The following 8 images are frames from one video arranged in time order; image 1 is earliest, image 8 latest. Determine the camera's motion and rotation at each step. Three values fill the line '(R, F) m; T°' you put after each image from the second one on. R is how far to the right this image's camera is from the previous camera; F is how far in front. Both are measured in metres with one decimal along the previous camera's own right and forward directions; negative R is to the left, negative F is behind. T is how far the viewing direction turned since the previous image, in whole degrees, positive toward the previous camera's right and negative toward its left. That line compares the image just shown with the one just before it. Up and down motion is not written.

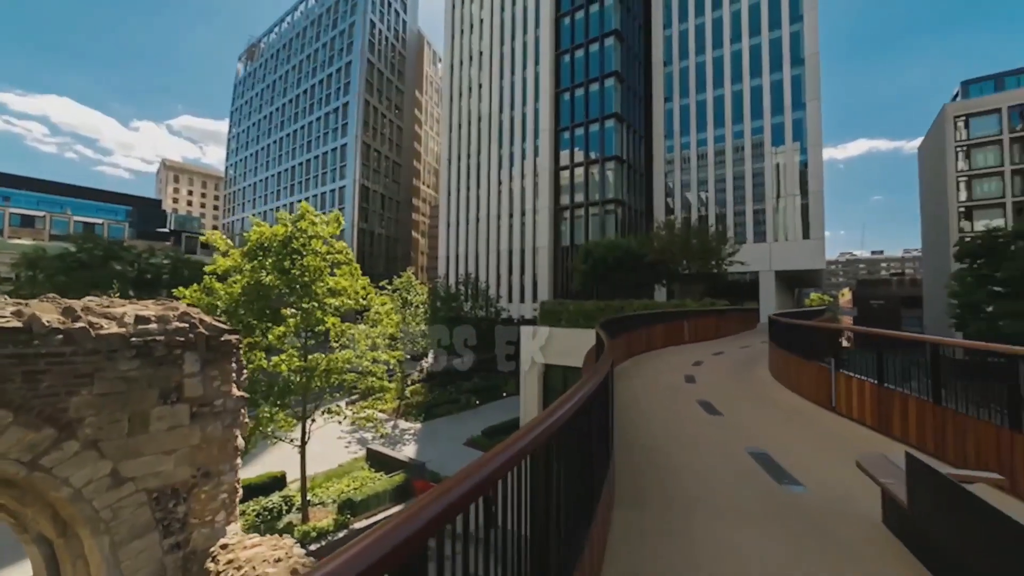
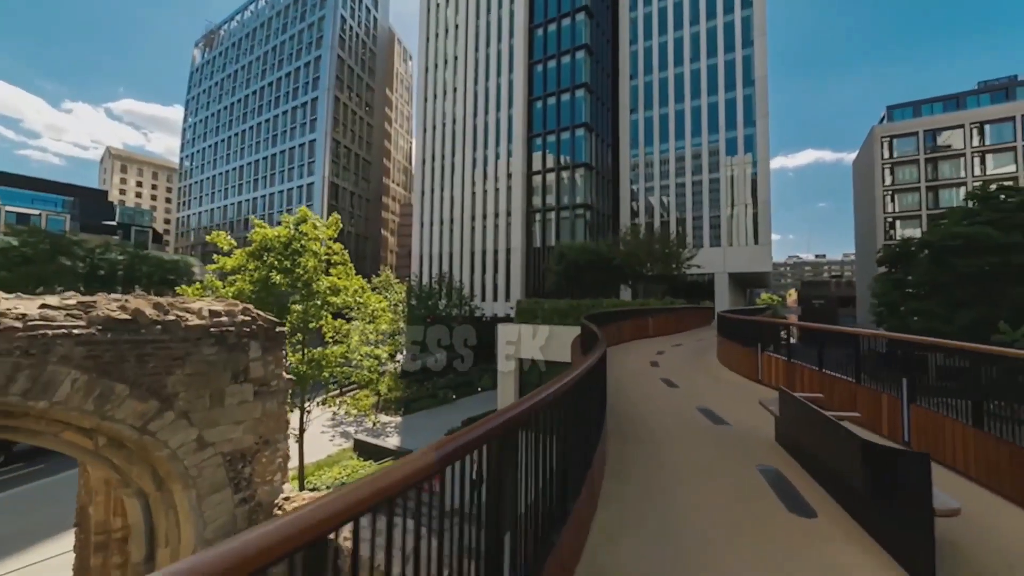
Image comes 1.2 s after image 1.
(-0.7, -1.5) m; +5°
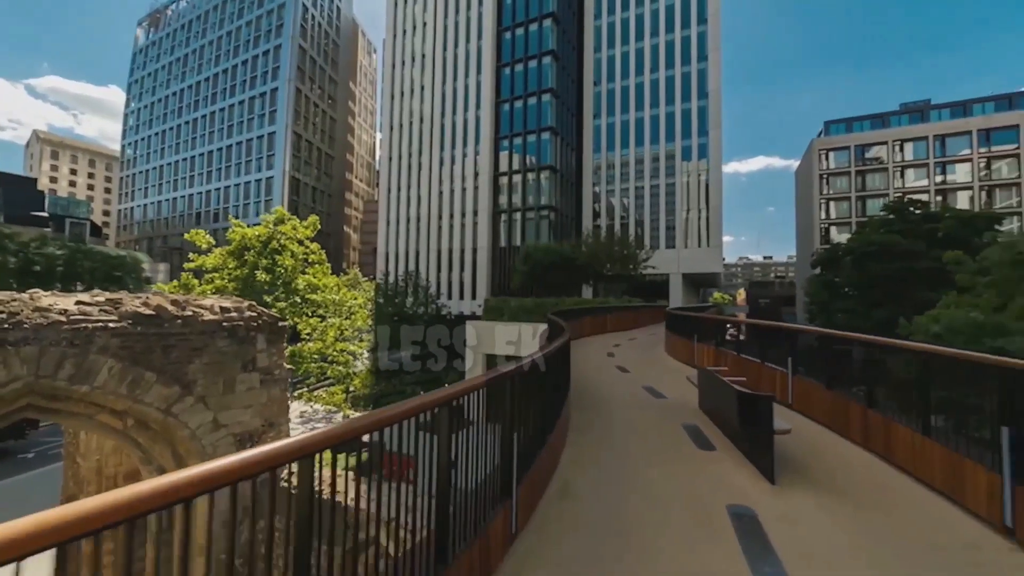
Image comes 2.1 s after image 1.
(-0.3, -1.2) m; +5°
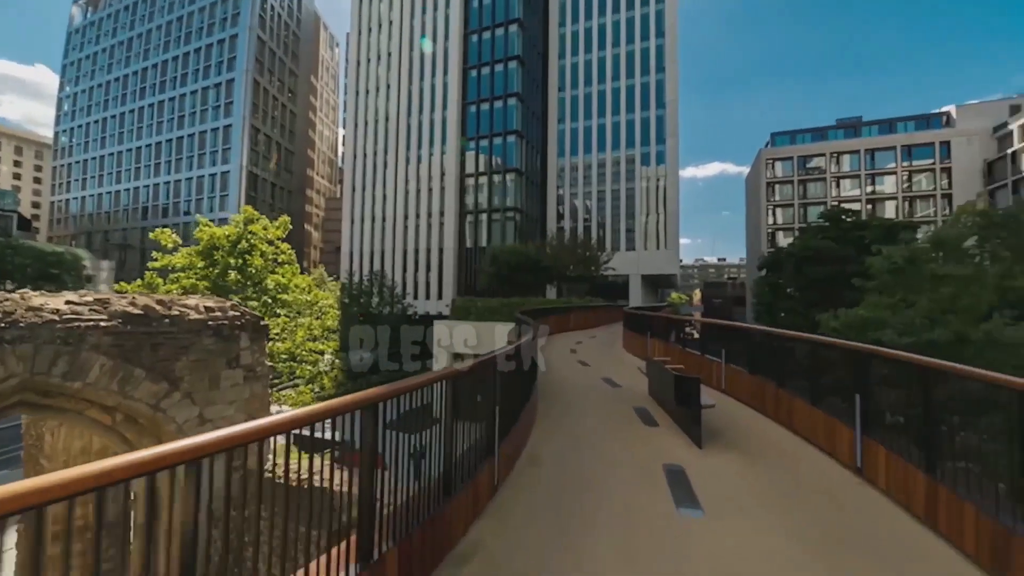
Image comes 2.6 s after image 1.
(-0.2, -0.8) m; +5°
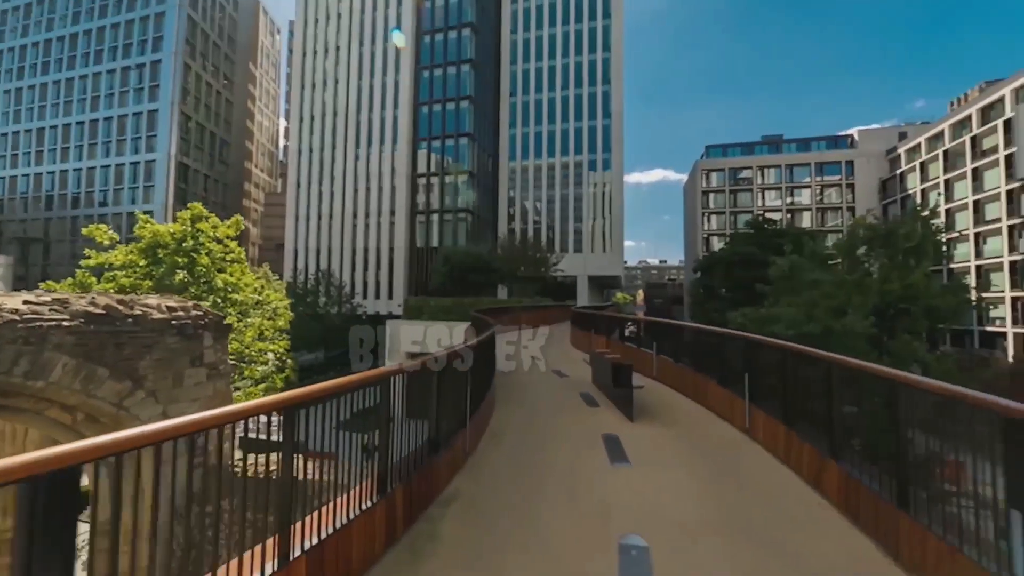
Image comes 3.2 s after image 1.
(-0.2, -0.8) m; +7°
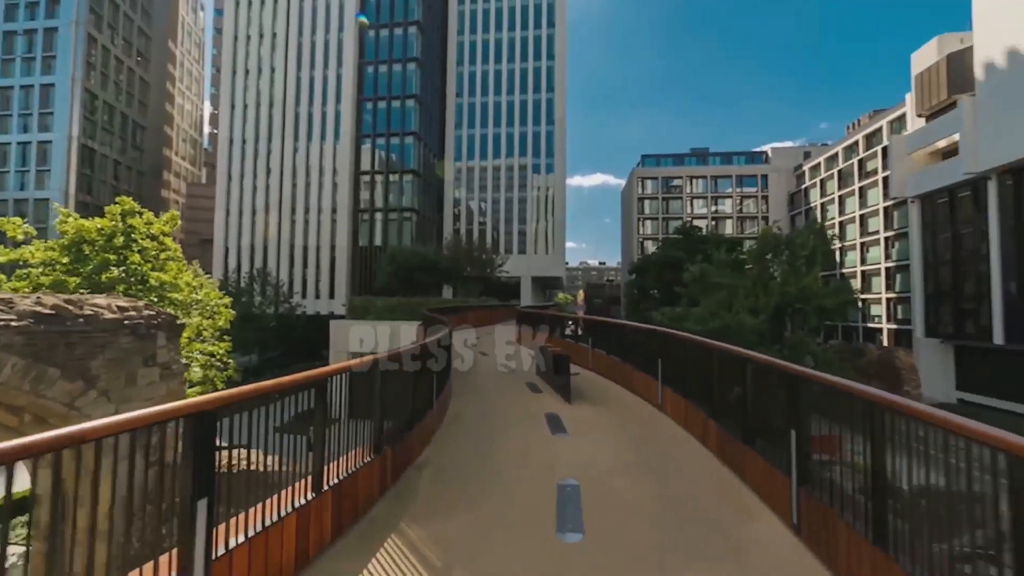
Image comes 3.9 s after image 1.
(-0.2, -0.9) m; +8°
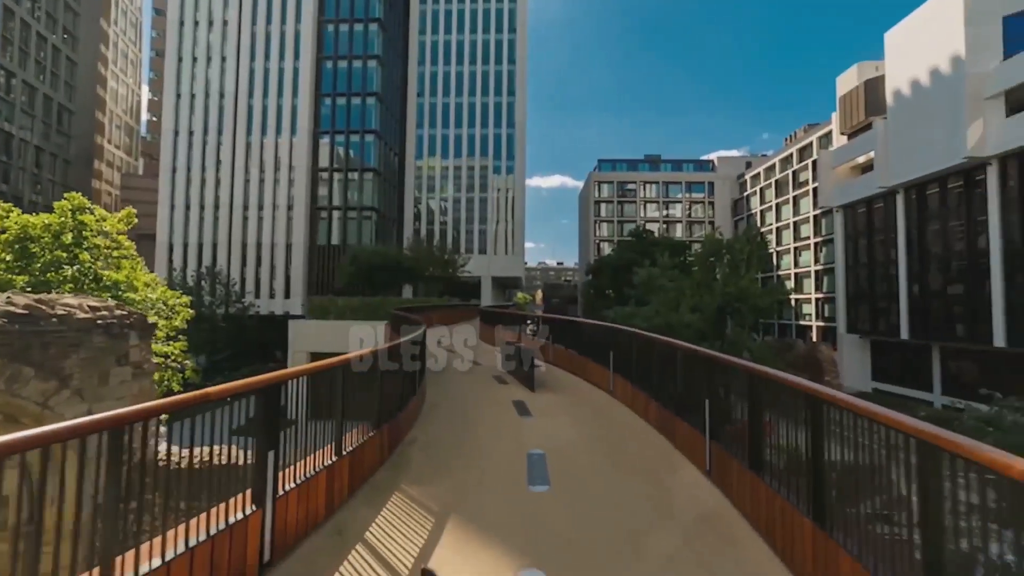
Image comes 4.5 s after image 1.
(-0.2, -0.8) m; +6°
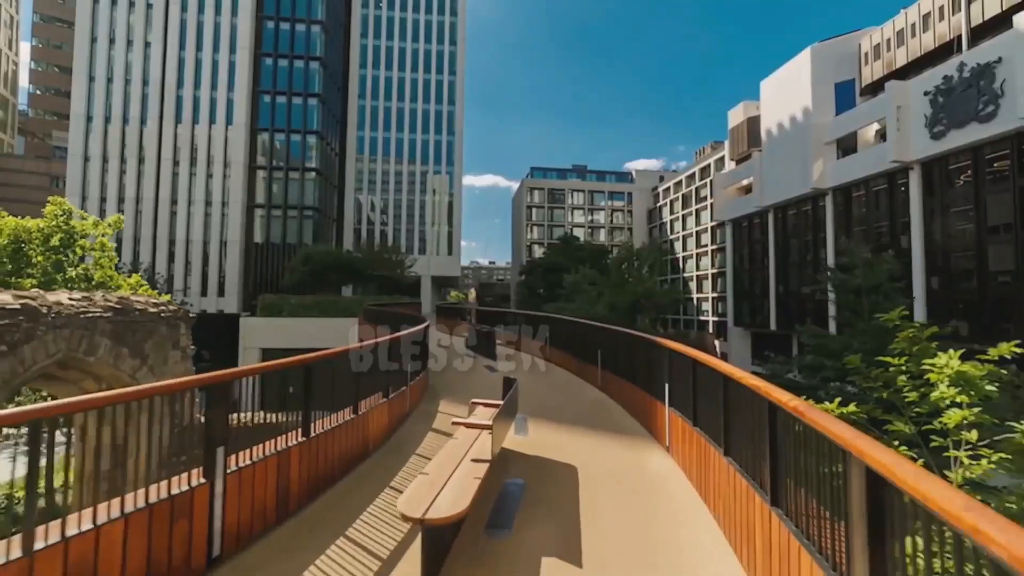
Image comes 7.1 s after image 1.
(-1.0, -3.5) m; +9°
